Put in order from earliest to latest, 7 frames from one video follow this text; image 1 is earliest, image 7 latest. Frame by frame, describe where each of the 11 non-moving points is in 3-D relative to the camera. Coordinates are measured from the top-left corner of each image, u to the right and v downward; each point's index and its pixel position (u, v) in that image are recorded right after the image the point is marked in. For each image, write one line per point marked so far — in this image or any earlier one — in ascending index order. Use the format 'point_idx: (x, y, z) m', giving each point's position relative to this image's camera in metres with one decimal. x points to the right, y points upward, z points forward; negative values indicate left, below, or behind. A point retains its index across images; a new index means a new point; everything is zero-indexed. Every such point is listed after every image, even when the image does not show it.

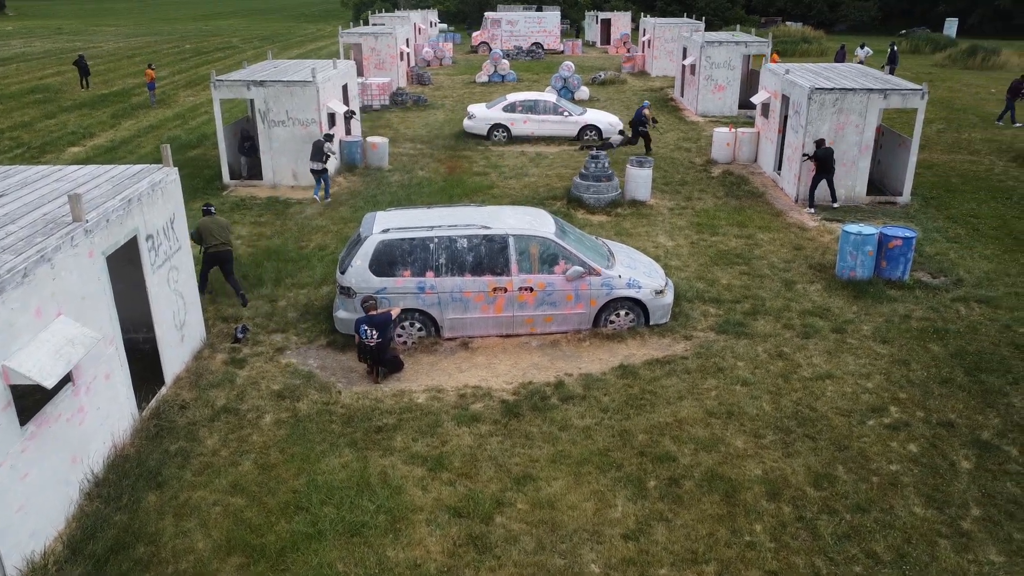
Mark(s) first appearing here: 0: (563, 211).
0: (+1.0, +1.5, +16.0) m
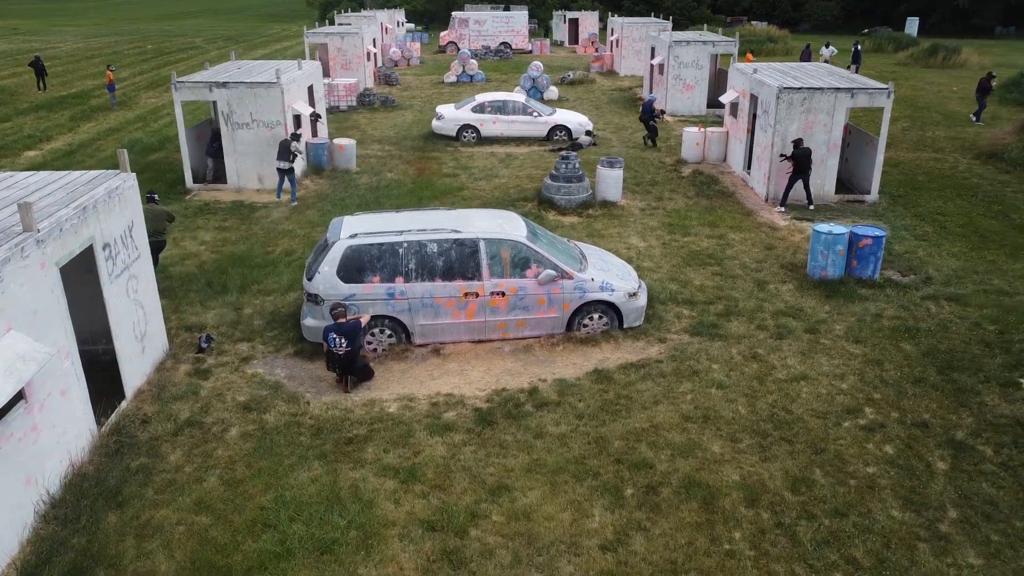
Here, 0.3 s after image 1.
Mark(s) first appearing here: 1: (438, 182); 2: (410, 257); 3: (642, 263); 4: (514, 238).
0: (+0.4, +1.5, +15.8) m
1: (-1.7, +2.5, +18.5) m
2: (-1.3, +0.4, +9.9) m
3: (+2.1, +0.4, +13.1) m
4: (0.0, +0.6, +10.1) m
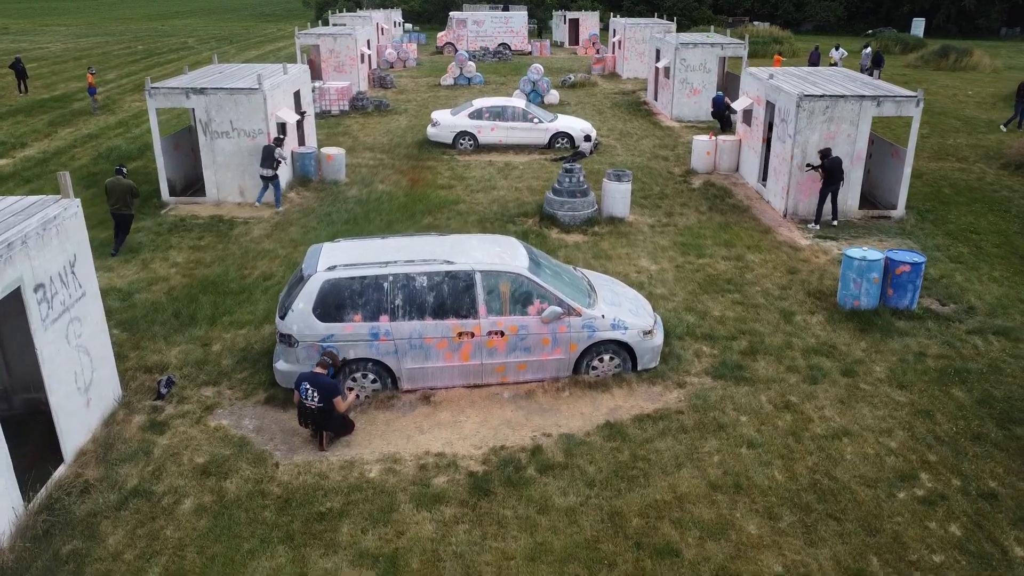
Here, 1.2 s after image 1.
0: (+0.4, +1.1, +14.7) m
1: (-1.7, +2.0, +17.3) m
2: (-1.3, 0.0, +8.8) m
3: (+2.1, 0.0, +11.9) m
4: (0.0, +0.2, +9.0) m
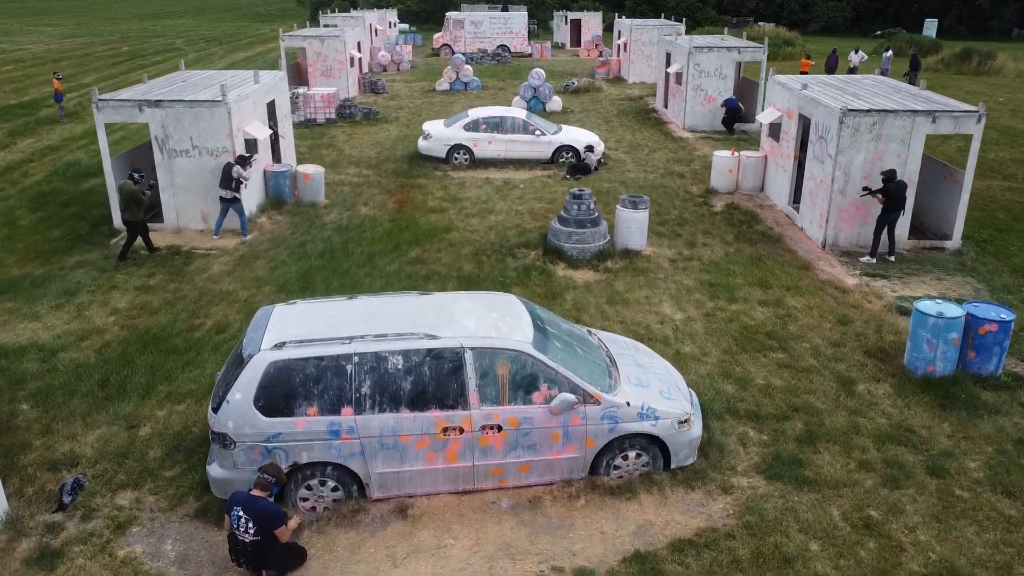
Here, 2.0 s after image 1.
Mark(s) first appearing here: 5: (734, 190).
0: (+0.4, +0.3, +12.7) m
1: (-1.7, +1.3, +15.4) m
2: (-1.3, -0.7, +6.8) m
3: (+2.1, -0.7, +10.0) m
4: (0.0, -0.5, +7.0) m
5: (+4.8, +2.1, +17.3) m
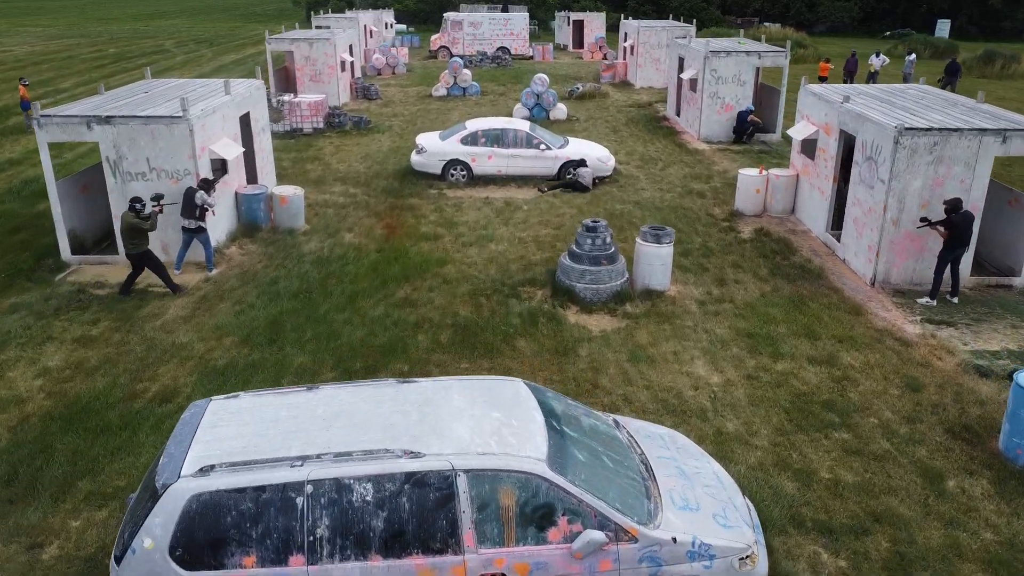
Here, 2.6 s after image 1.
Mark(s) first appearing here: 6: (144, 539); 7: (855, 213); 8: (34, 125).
0: (+0.5, -0.3, +10.9) m
1: (-1.7, +0.7, +13.6) m
2: (-1.2, -1.4, +5.0) m
3: (+2.2, -1.4, +8.2) m
4: (+0.1, -1.2, +5.2) m
5: (+4.9, +1.5, +15.5) m
6: (-2.3, -1.5, +4.9) m
7: (+5.4, +1.2, +12.6) m
8: (-7.2, +2.5, +12.0) m
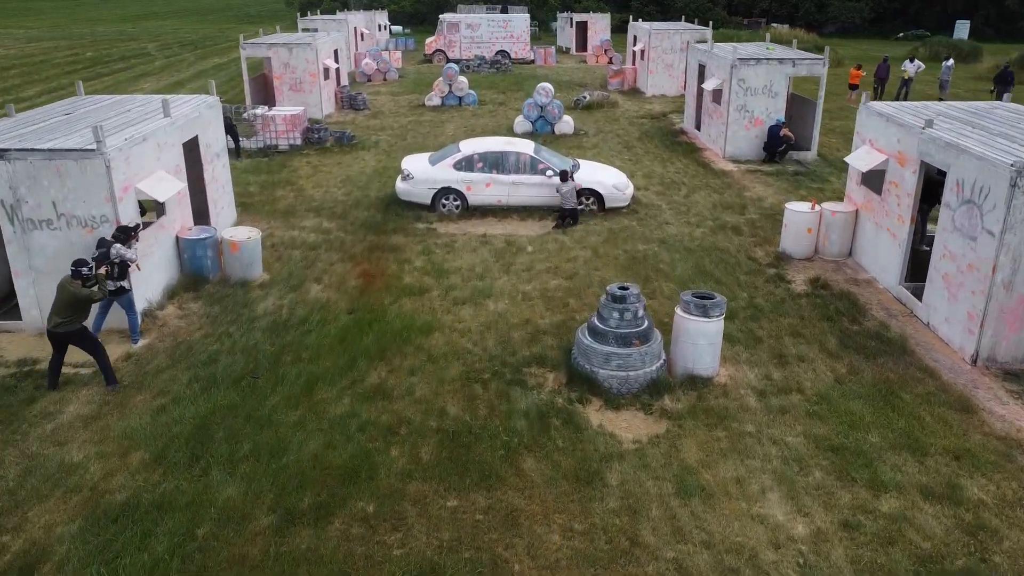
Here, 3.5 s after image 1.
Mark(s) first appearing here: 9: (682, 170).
0: (+0.5, -1.3, +8.3) m
1: (-1.7, -0.3, +11.0) m
2: (-1.2, -2.3, +2.4) m
3: (+2.2, -2.3, +5.6) m
4: (+0.1, -2.1, +2.6) m
5: (+4.9, +0.5, +13.0) m
6: (-2.2, -2.5, +2.3) m
7: (+5.5, +0.2, +10.0) m
8: (-7.1, +1.5, +9.4) m
9: (+3.9, +2.7, +18.5) m
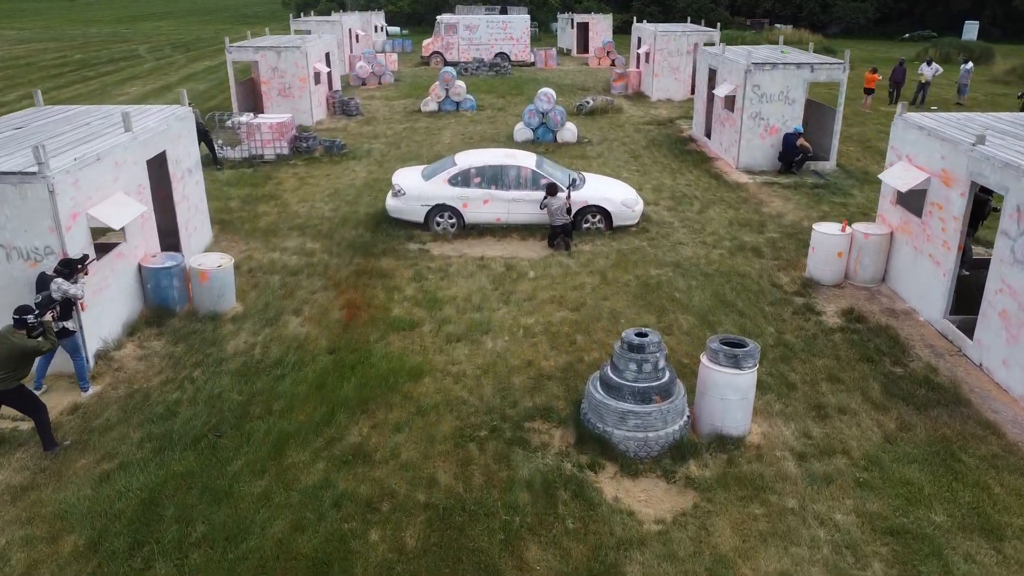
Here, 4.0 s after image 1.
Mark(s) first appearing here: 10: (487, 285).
0: (+0.5, -1.7, +7.2) m
1: (-1.6, -0.7, +9.8) m
2: (-1.2, -2.8, +1.3) m
3: (+2.2, -2.8, +4.4) m
4: (+0.1, -2.5, +1.5) m
5: (+4.9, +0.1, +11.8) m
6: (-2.2, -2.9, +1.2) m
7: (+5.5, -0.2, +8.9) m
8: (-7.1, +1.1, +8.2) m
9: (+3.9, +2.3, +17.3) m
10: (-0.4, 0.0, +11.7) m
